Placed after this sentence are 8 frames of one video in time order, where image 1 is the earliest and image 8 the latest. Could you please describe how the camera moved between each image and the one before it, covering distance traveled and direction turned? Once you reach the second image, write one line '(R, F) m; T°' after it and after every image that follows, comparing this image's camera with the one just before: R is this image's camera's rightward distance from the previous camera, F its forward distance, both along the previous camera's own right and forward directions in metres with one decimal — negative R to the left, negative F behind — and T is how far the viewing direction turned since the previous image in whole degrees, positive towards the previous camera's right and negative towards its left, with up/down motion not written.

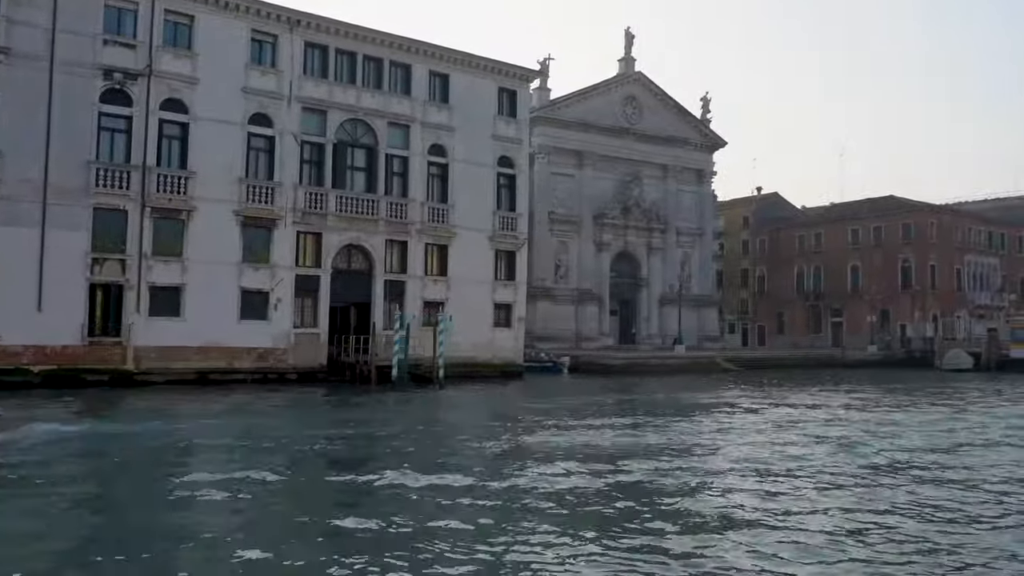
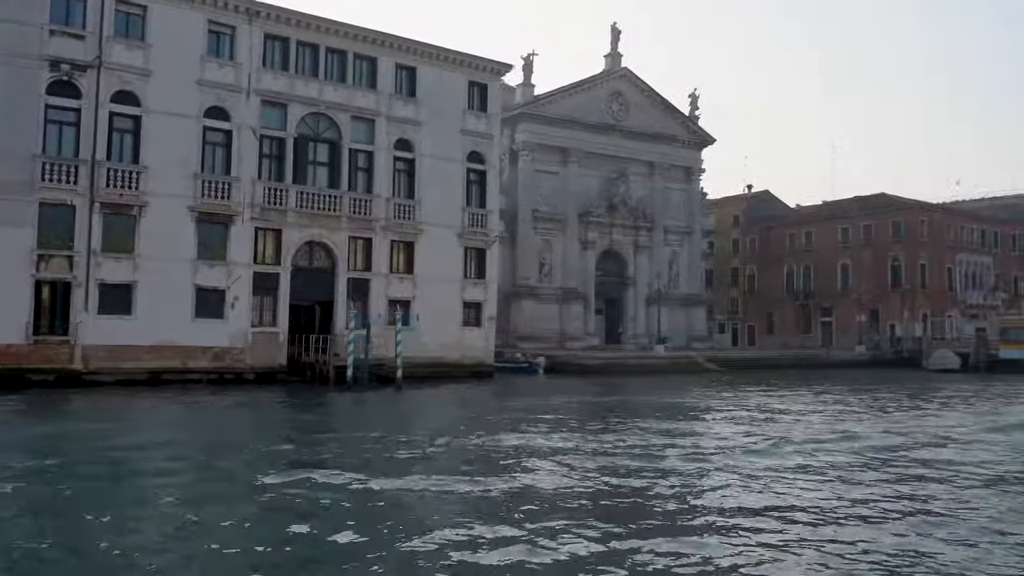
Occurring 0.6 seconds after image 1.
(+1.6, +0.8) m; 0°
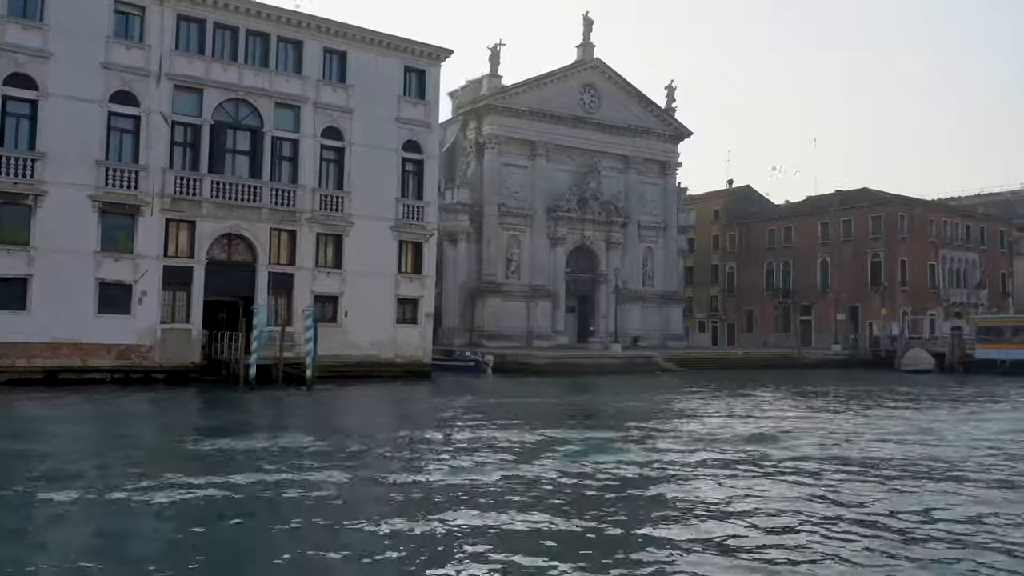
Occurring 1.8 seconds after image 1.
(+3.1, +1.7) m; -1°
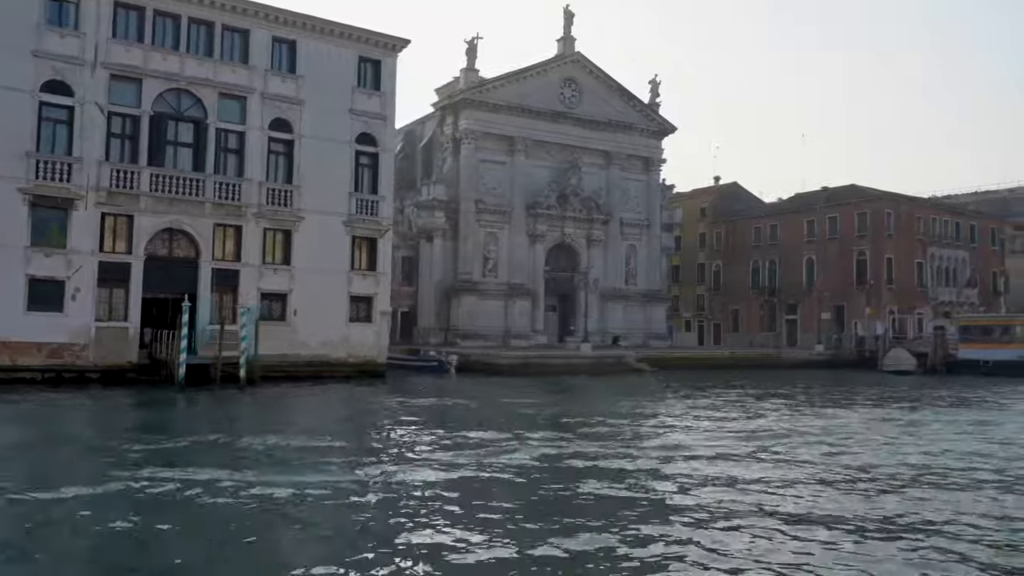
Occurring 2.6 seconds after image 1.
(+2.1, +1.1) m; 0°
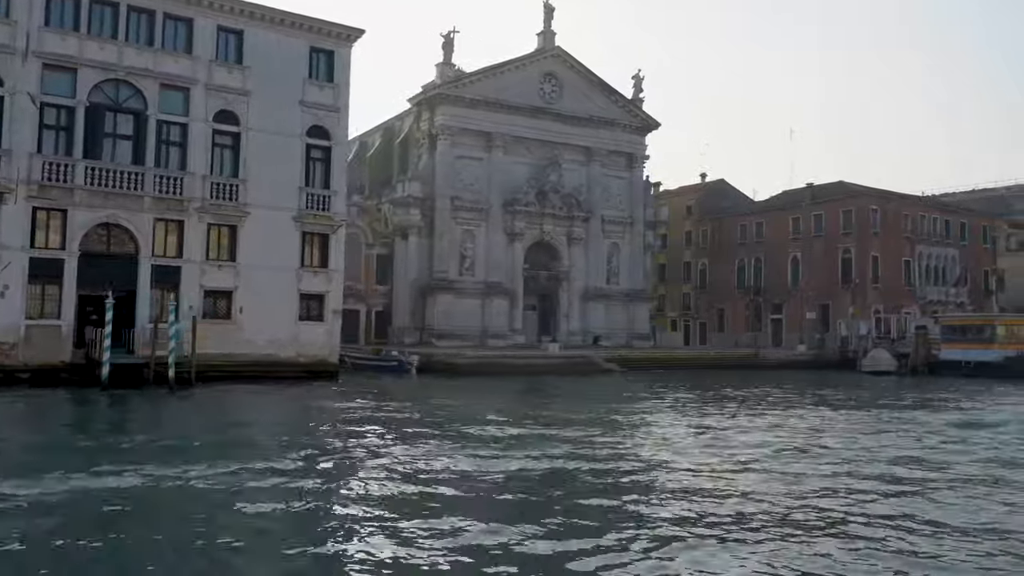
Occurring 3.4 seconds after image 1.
(+2.1, +1.1) m; 0°
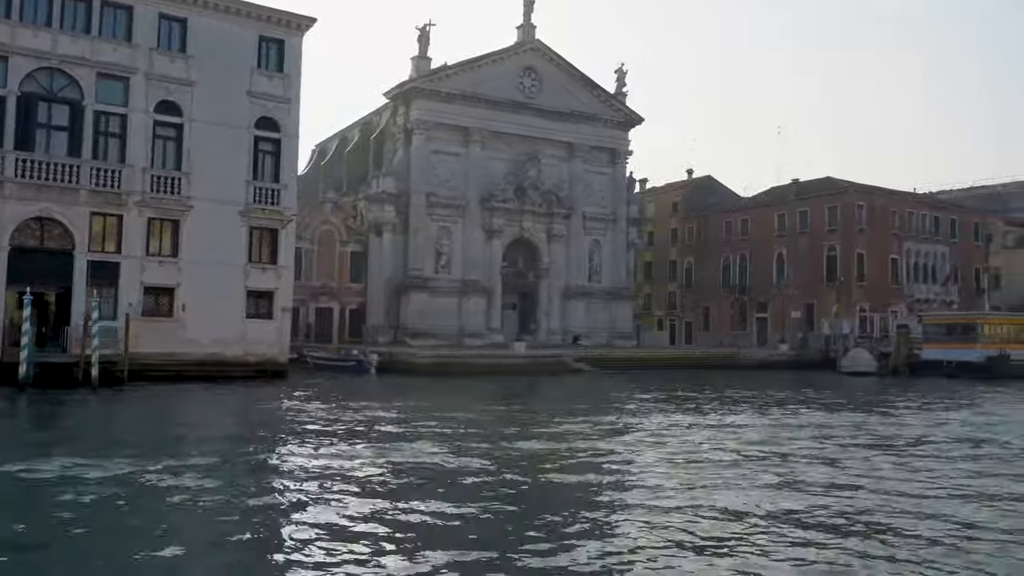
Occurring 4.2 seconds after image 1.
(+2.0, +1.2) m; 0°
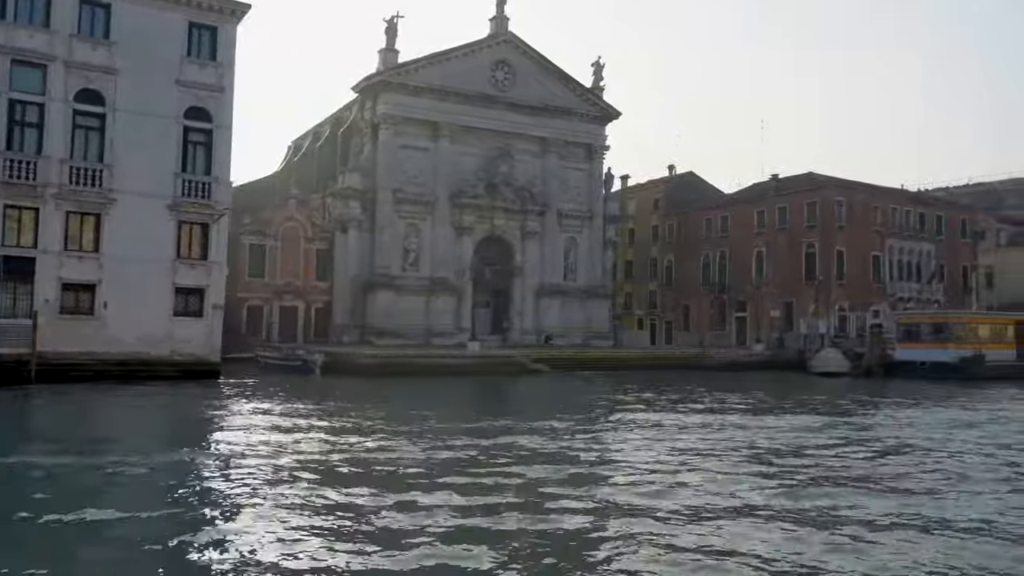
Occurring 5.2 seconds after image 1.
(+2.6, +1.4) m; -1°
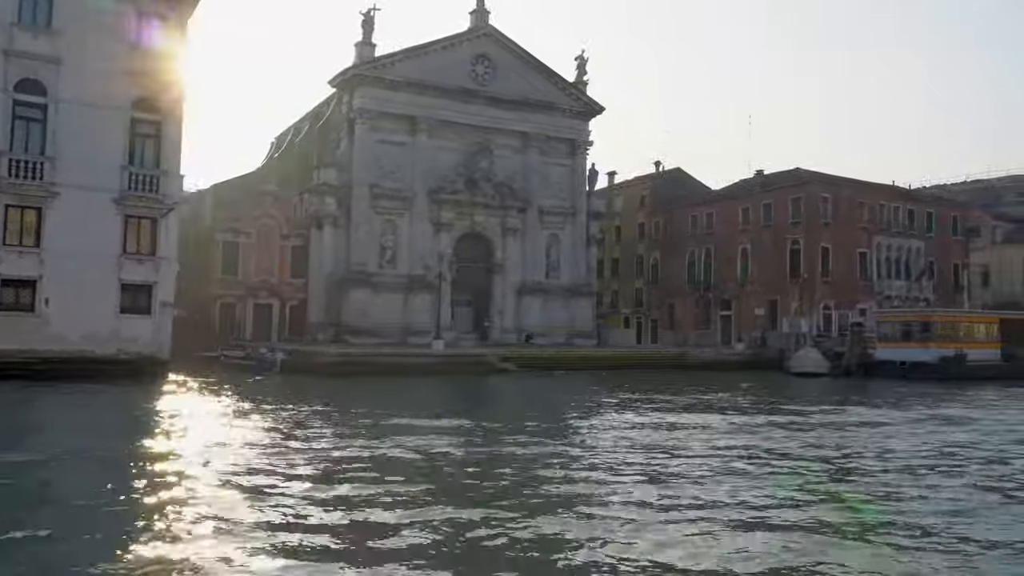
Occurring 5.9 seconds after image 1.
(+1.8, +1.0) m; 0°
